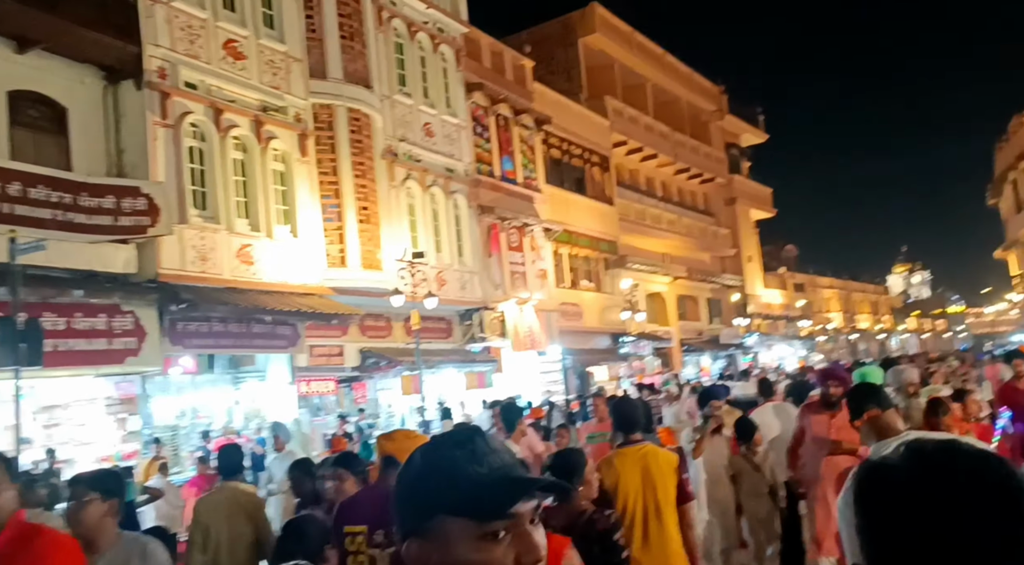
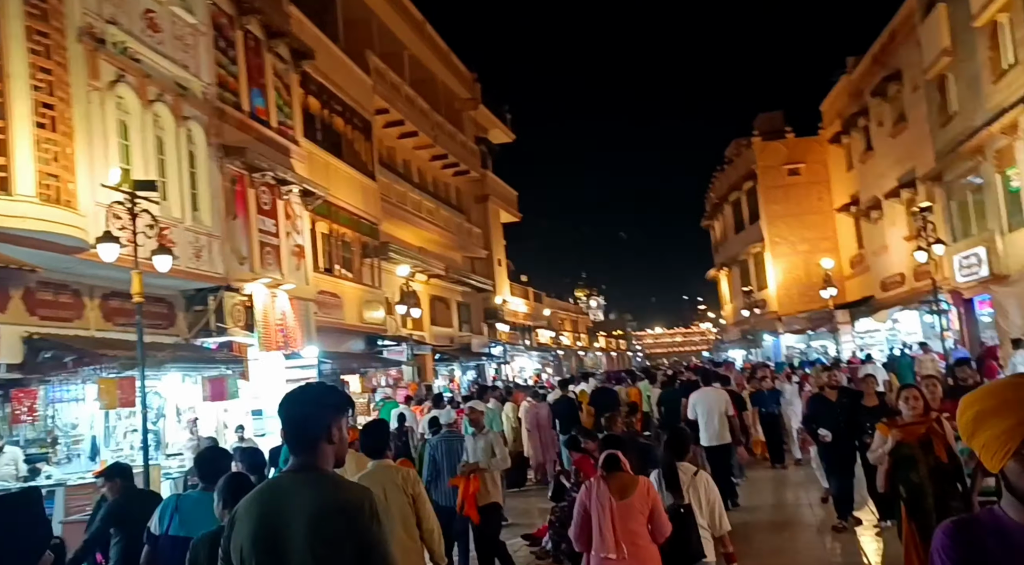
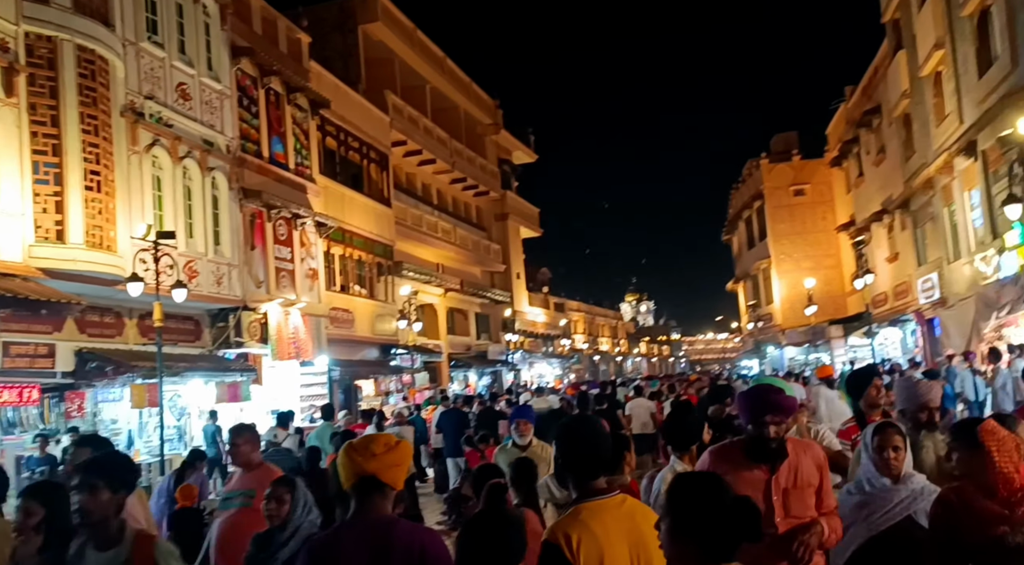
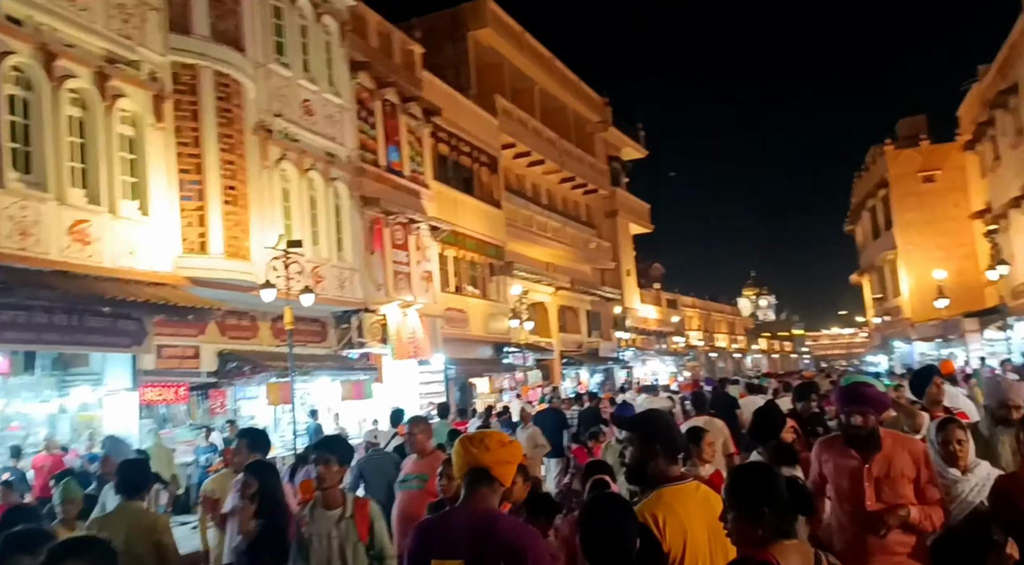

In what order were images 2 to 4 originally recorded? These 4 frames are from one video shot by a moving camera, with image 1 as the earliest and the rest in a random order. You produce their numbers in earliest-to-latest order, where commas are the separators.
4, 3, 2
